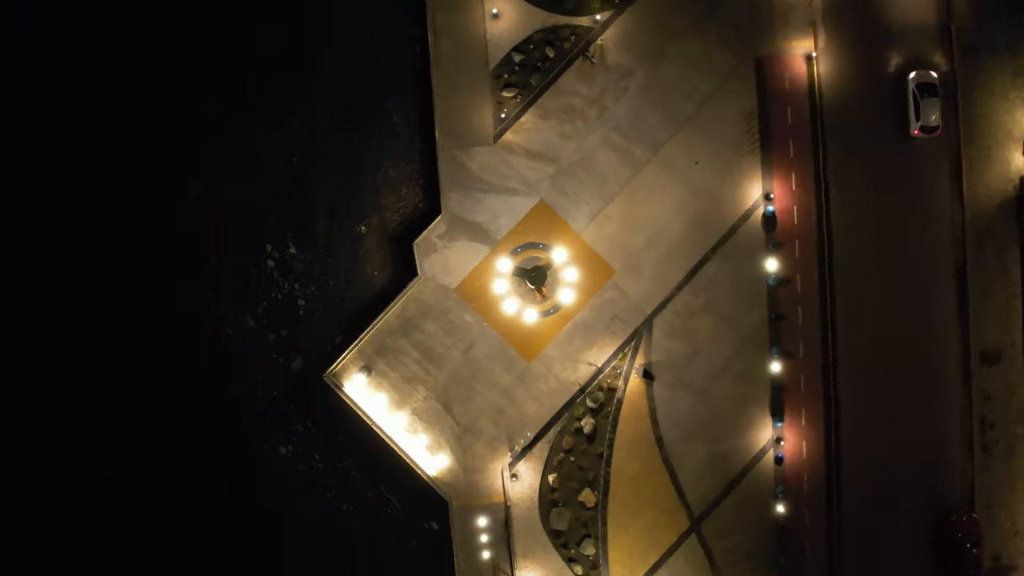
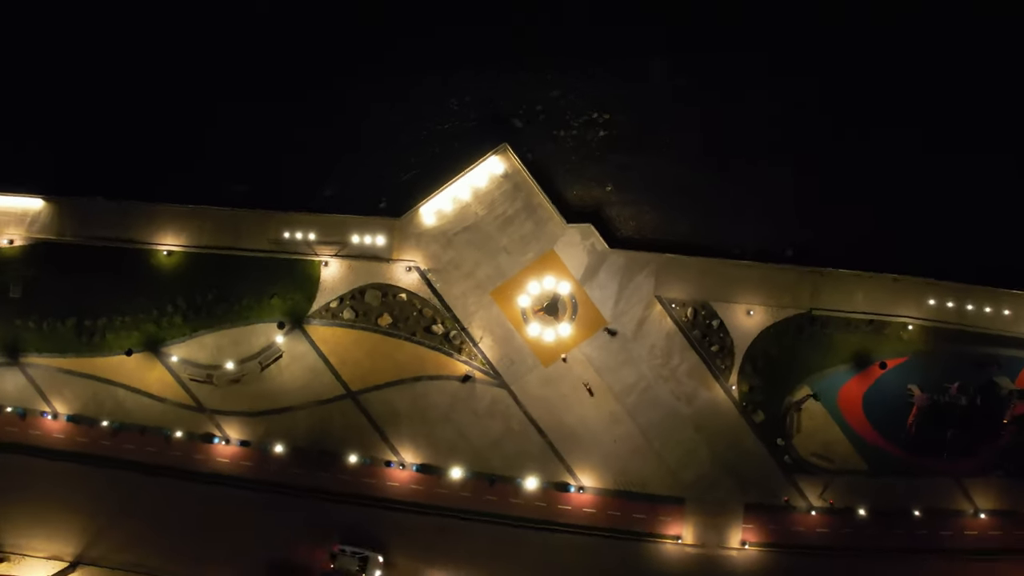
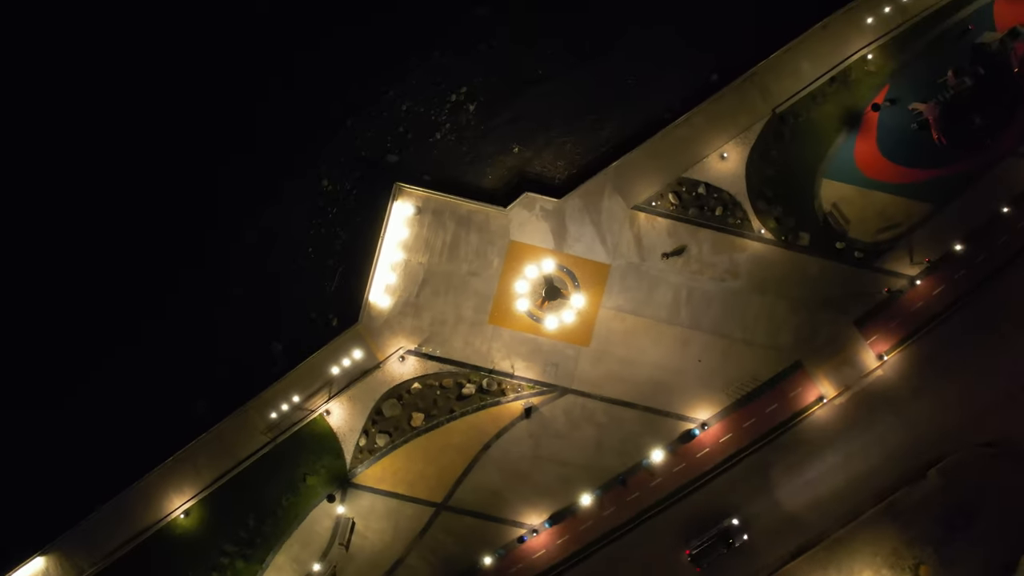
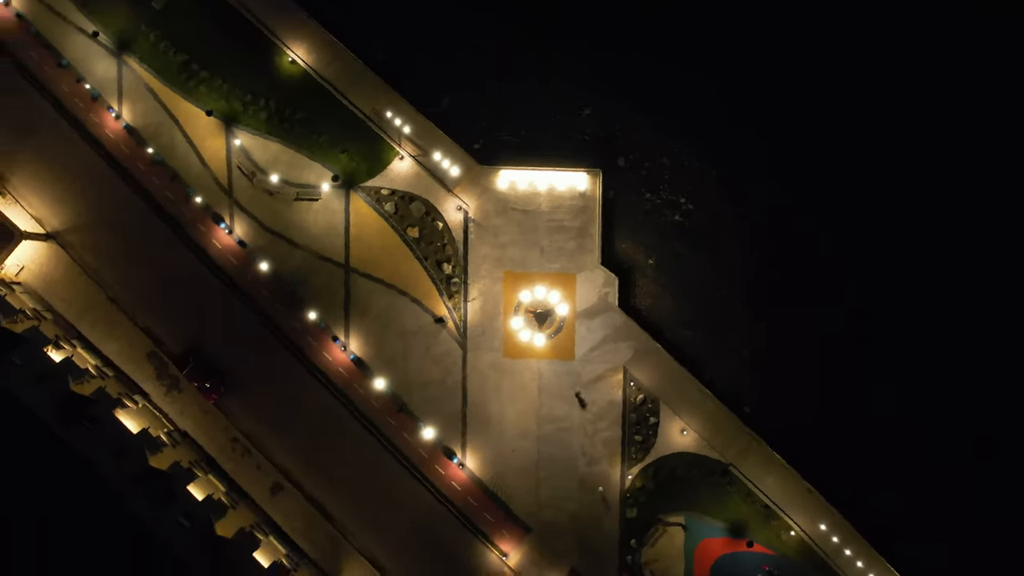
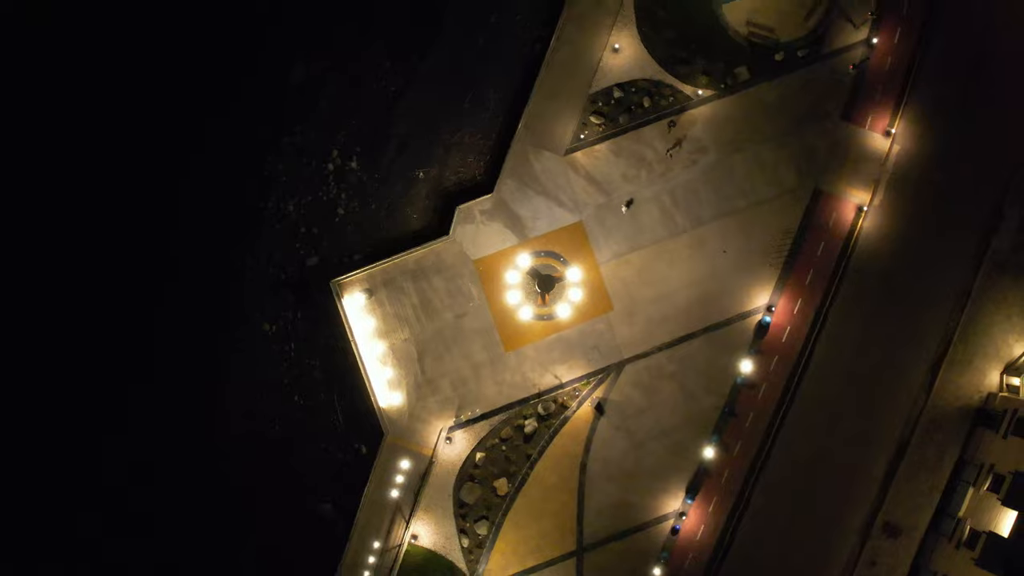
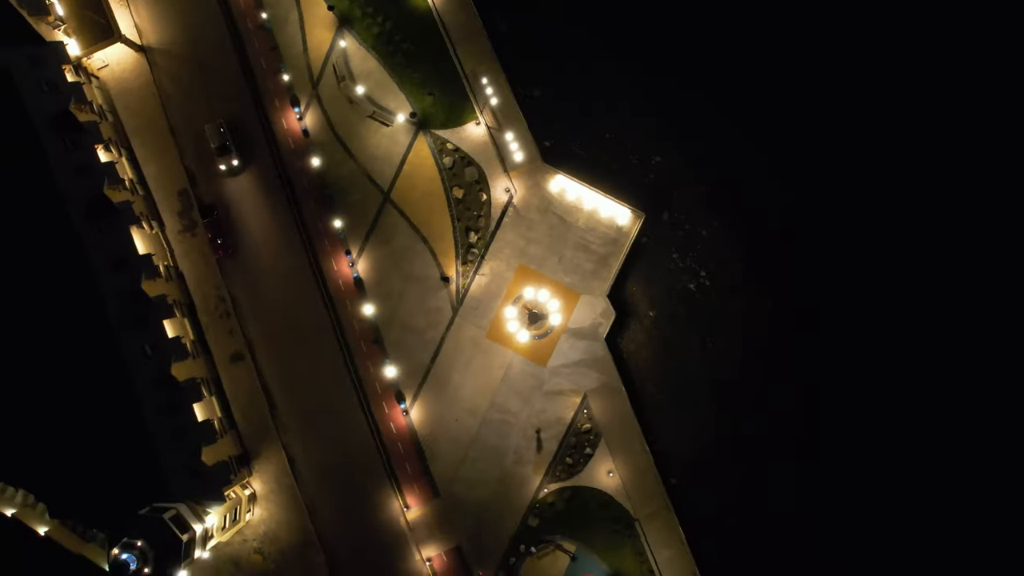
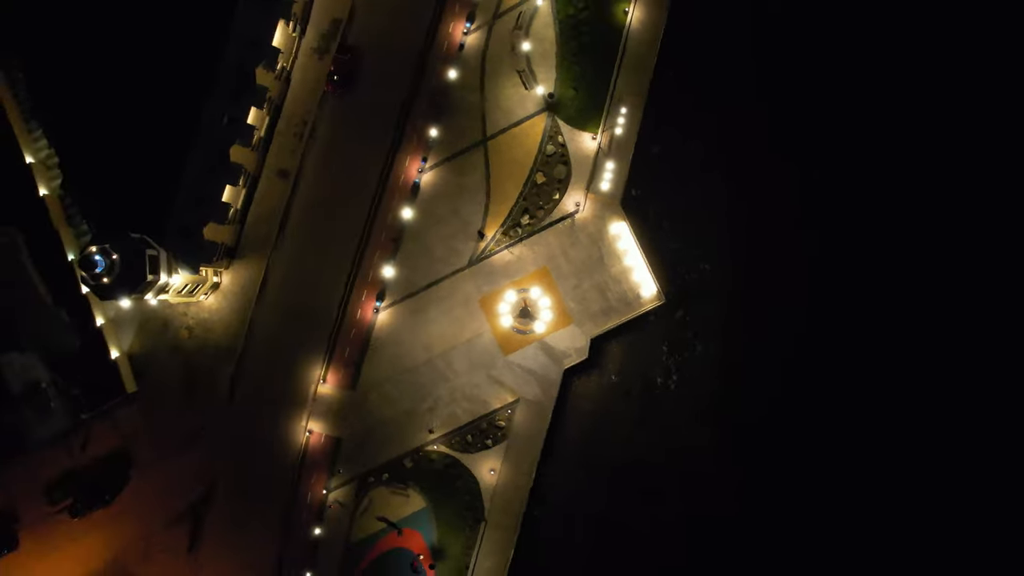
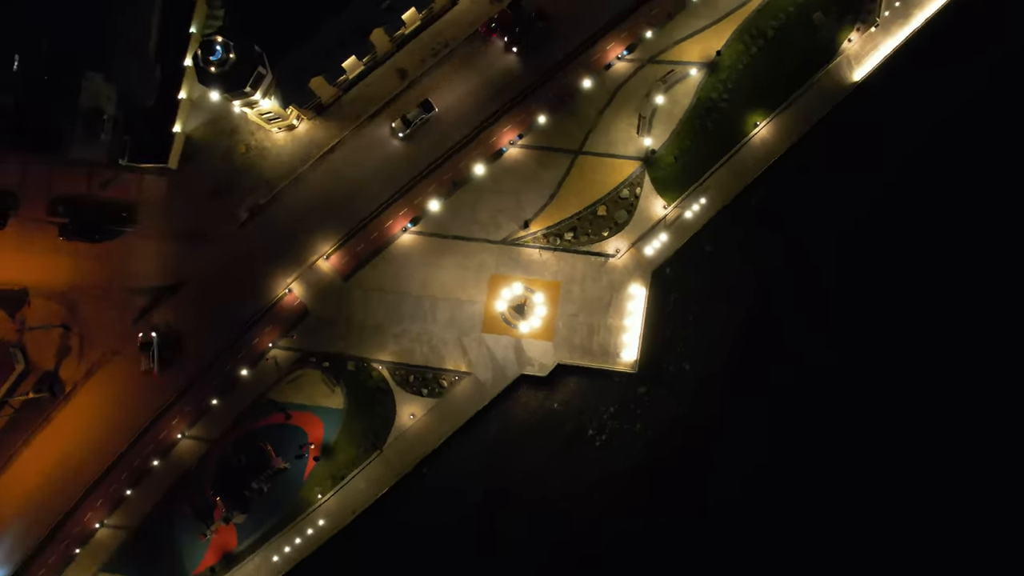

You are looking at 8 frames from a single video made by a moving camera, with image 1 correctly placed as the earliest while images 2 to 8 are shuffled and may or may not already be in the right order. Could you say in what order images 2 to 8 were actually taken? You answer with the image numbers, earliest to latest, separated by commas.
5, 3, 2, 4, 6, 7, 8
